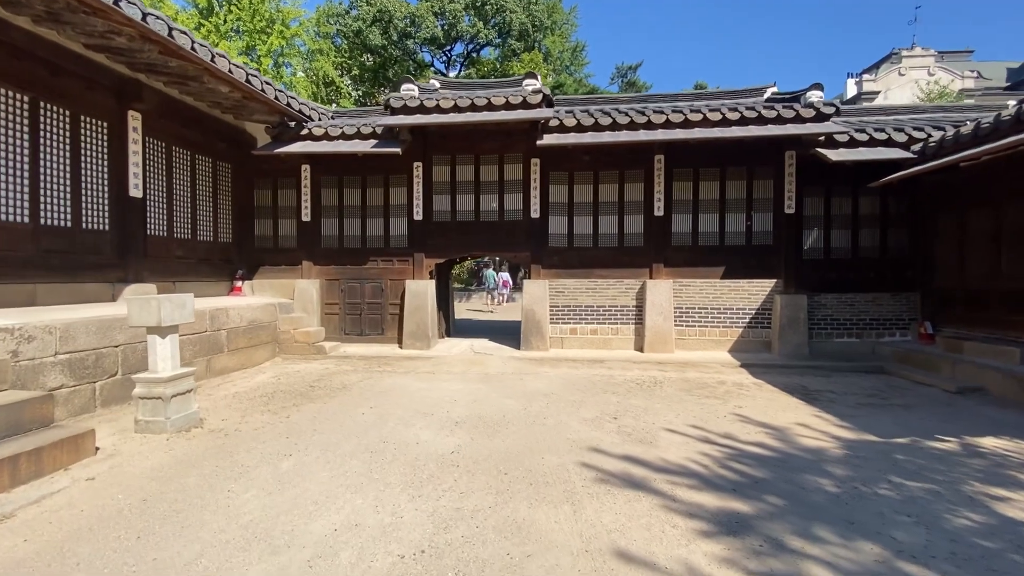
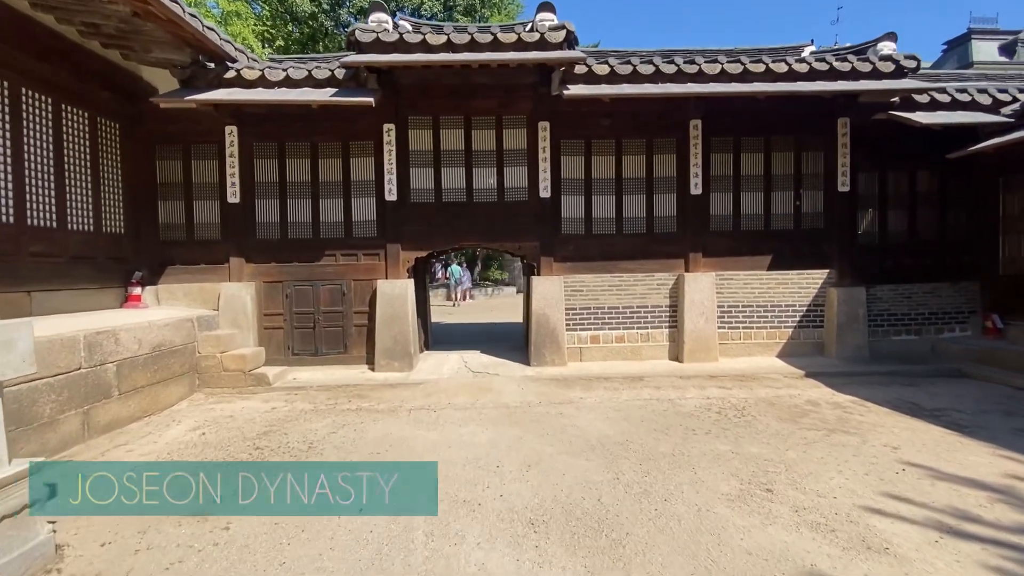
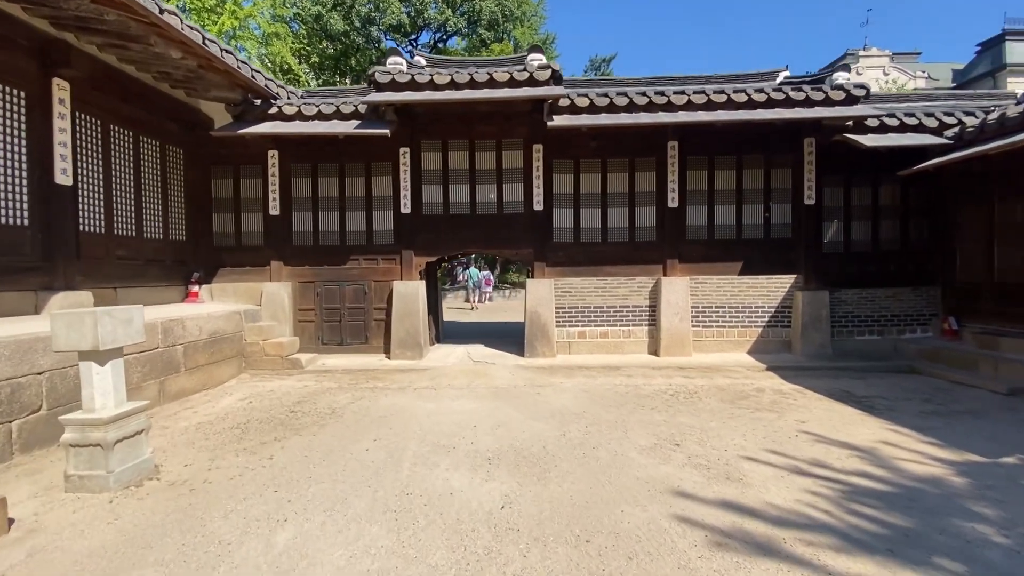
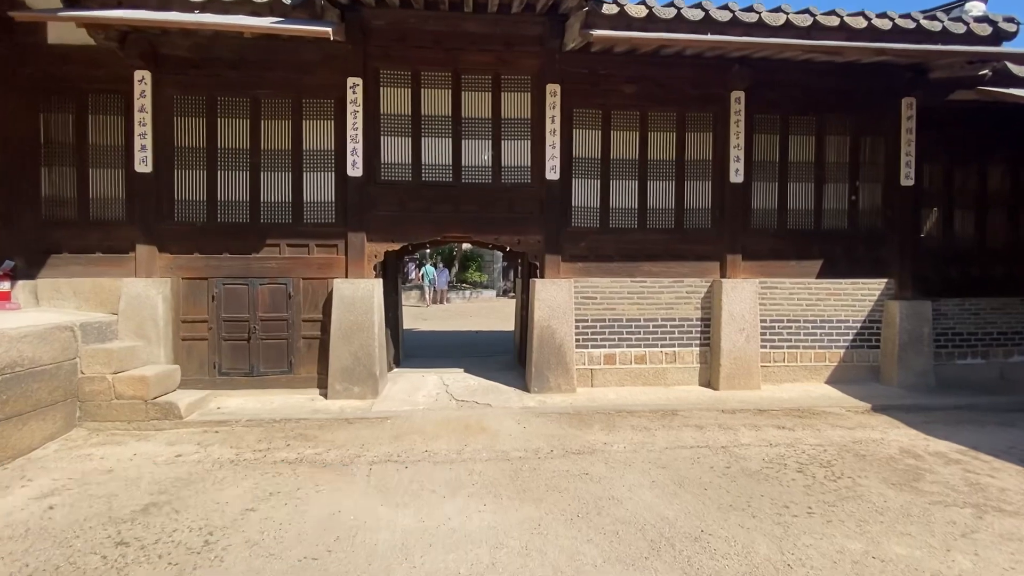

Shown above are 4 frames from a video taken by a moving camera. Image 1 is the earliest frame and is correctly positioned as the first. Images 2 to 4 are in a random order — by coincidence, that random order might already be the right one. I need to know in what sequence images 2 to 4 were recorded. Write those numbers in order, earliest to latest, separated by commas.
3, 2, 4
